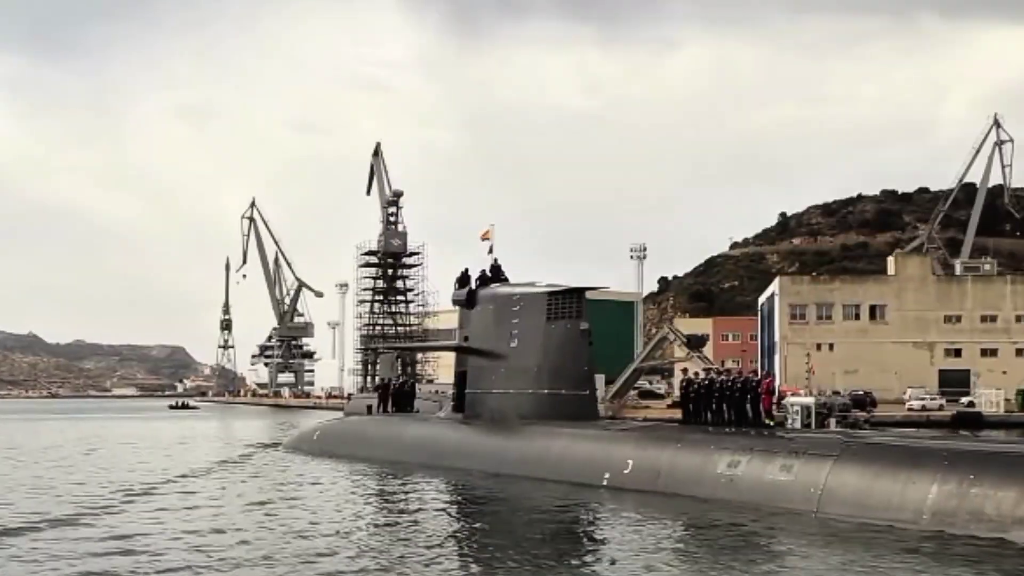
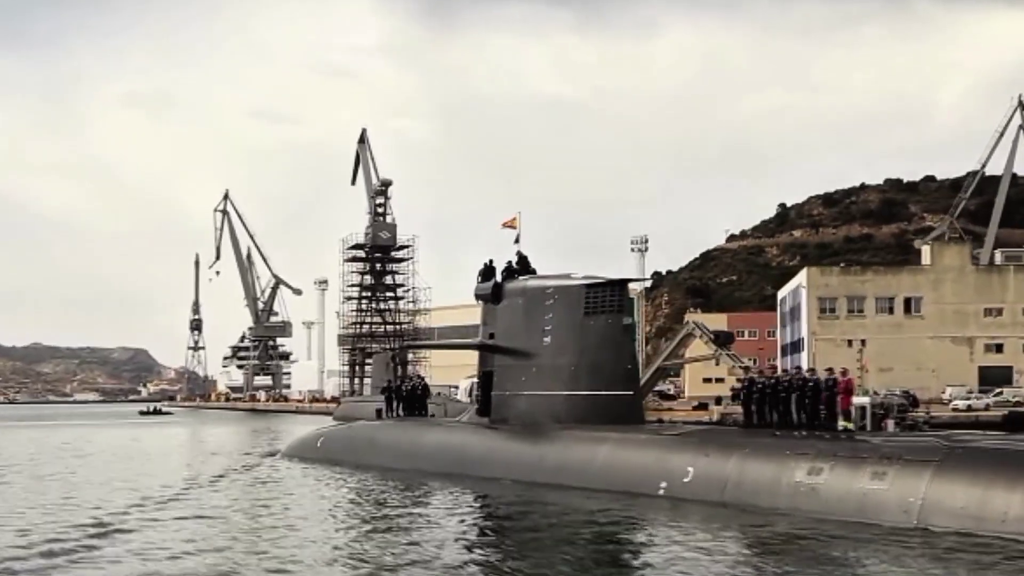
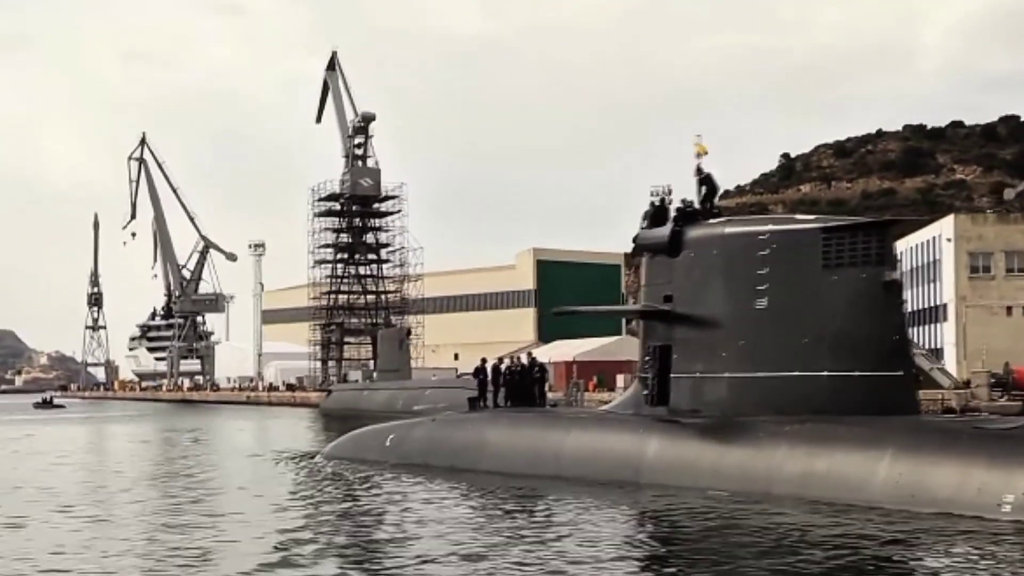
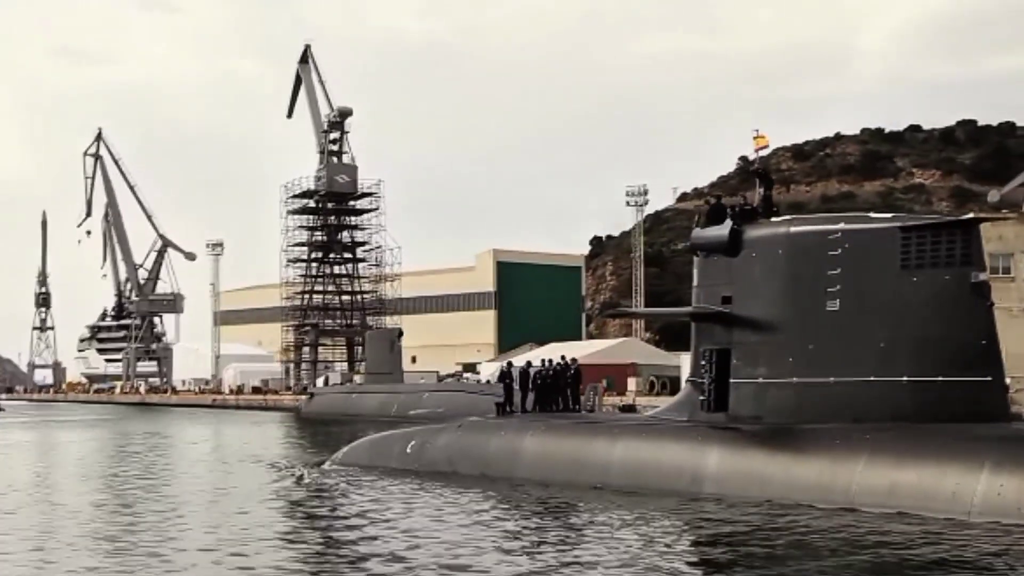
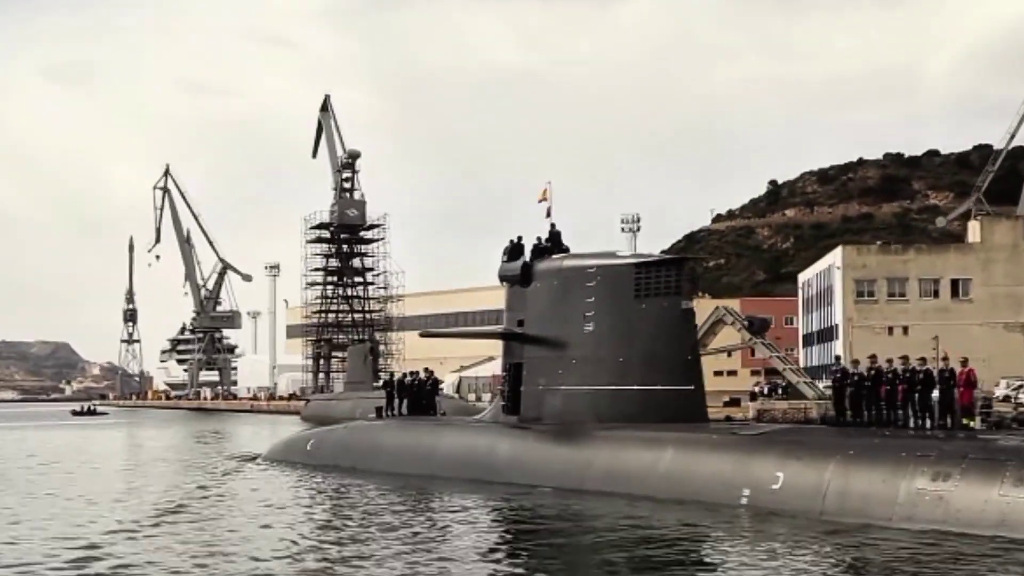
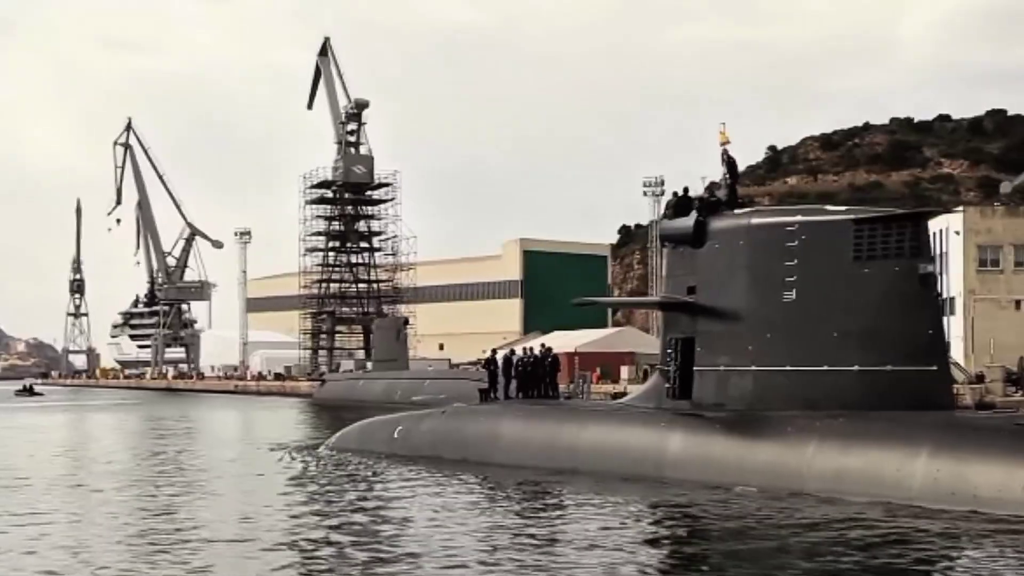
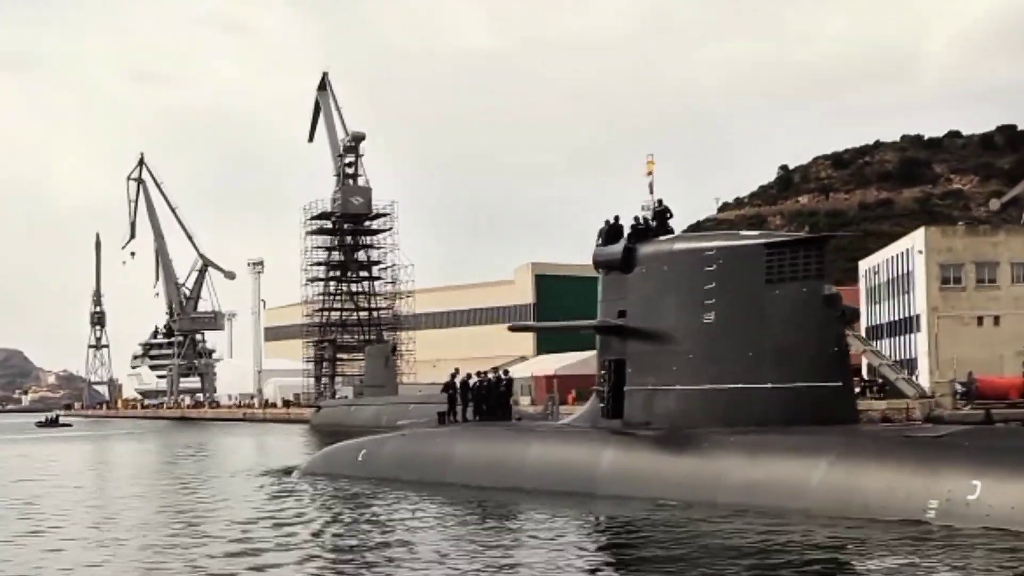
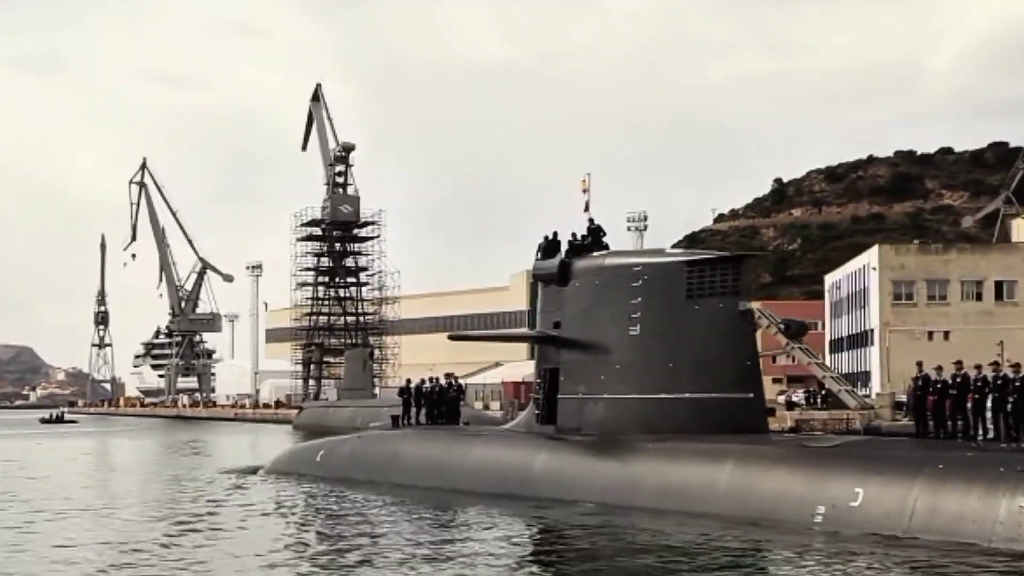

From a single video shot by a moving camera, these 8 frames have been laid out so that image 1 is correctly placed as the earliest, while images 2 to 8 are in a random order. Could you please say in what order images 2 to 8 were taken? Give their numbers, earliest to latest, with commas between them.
2, 5, 8, 7, 3, 6, 4
